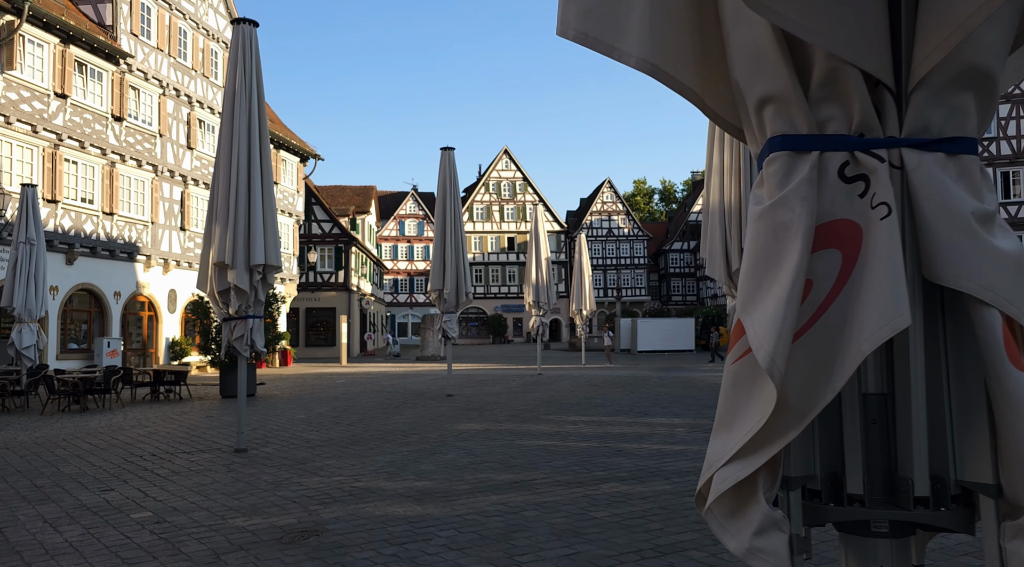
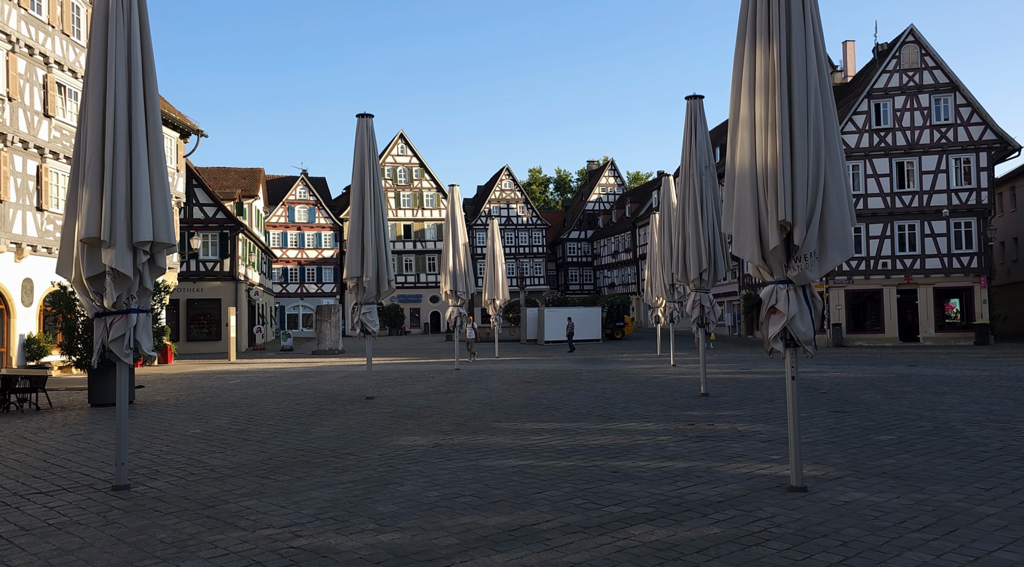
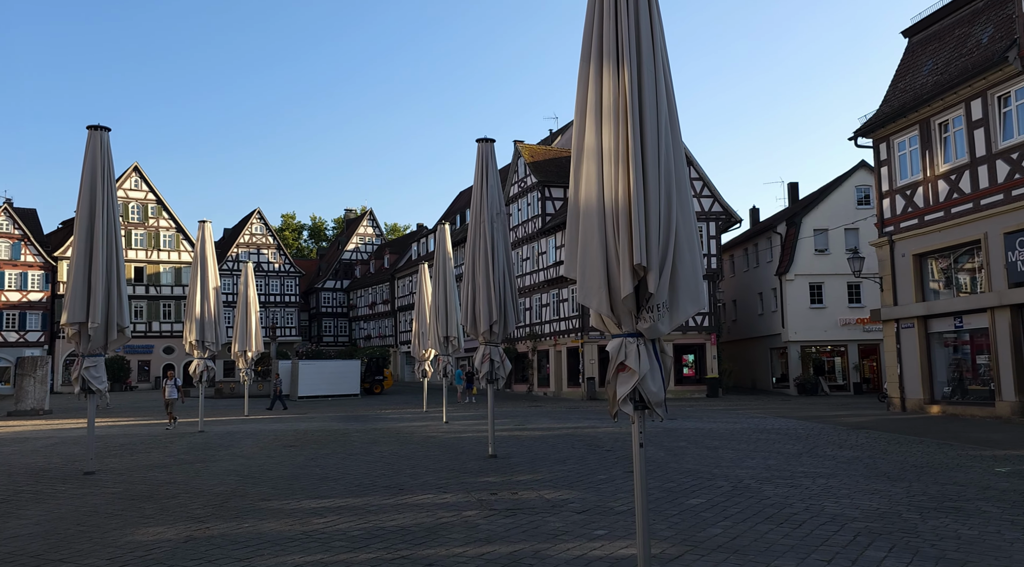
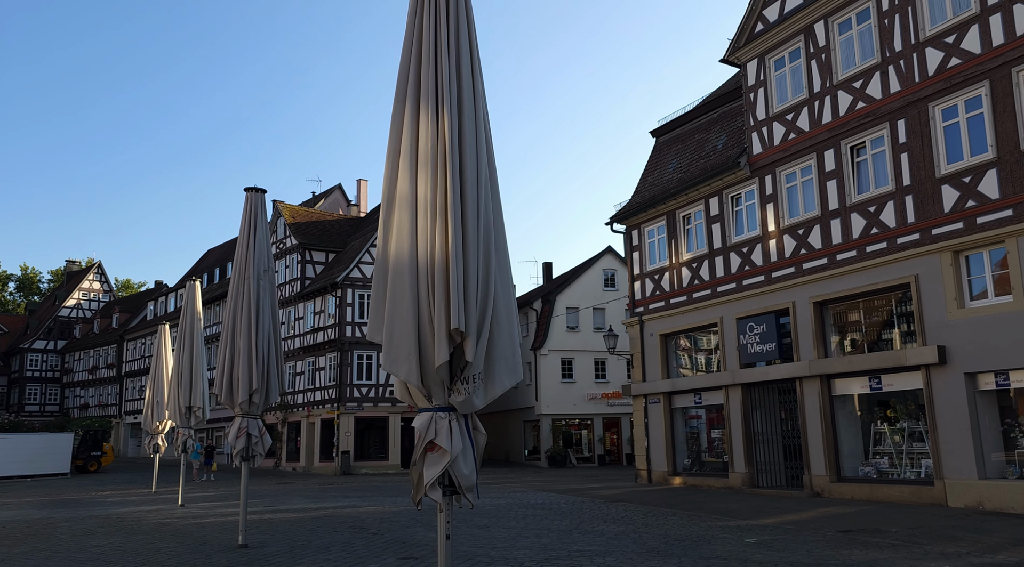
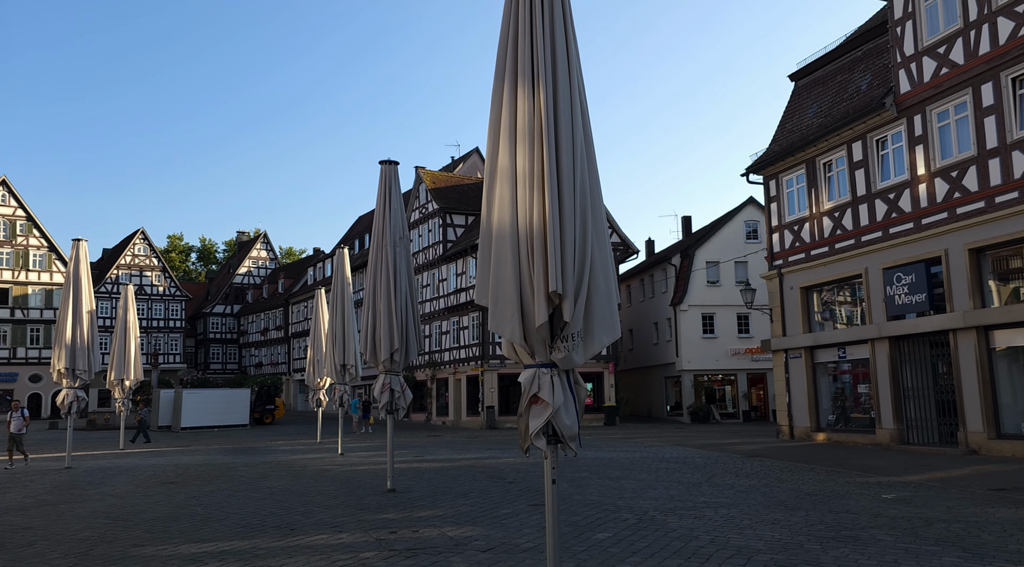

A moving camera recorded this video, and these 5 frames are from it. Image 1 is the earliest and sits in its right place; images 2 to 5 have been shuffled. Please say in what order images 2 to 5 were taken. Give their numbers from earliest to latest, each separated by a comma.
2, 3, 5, 4
